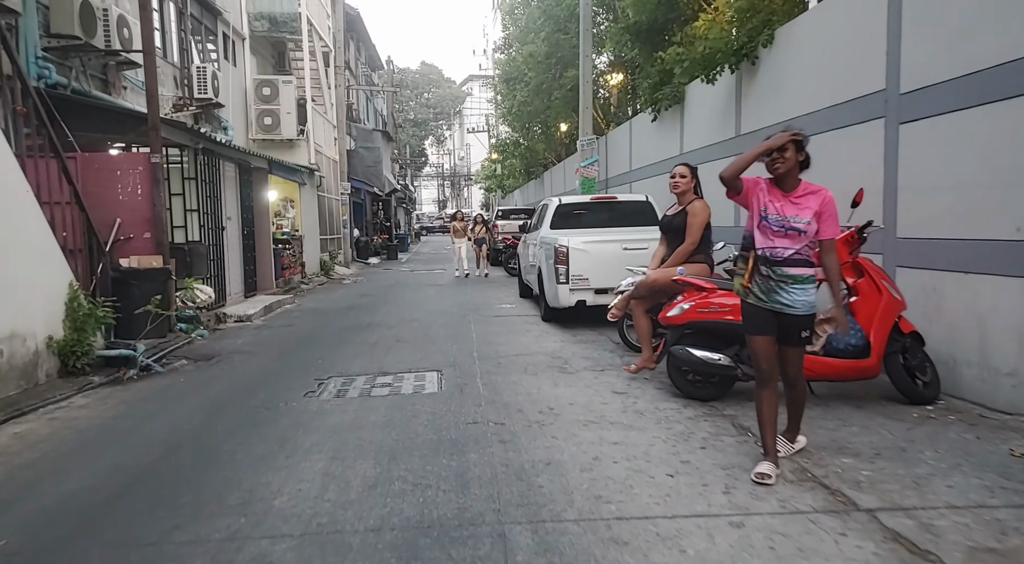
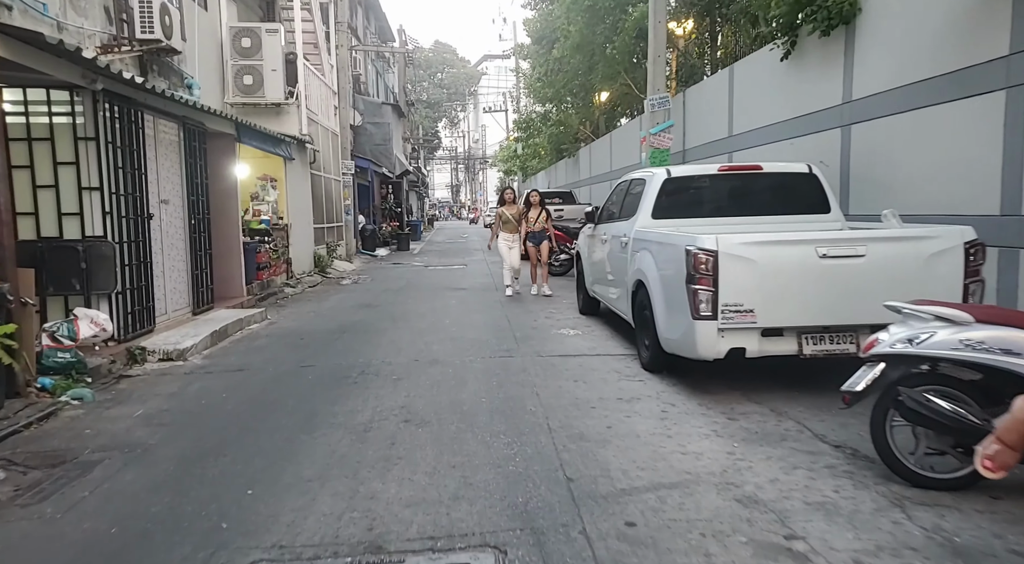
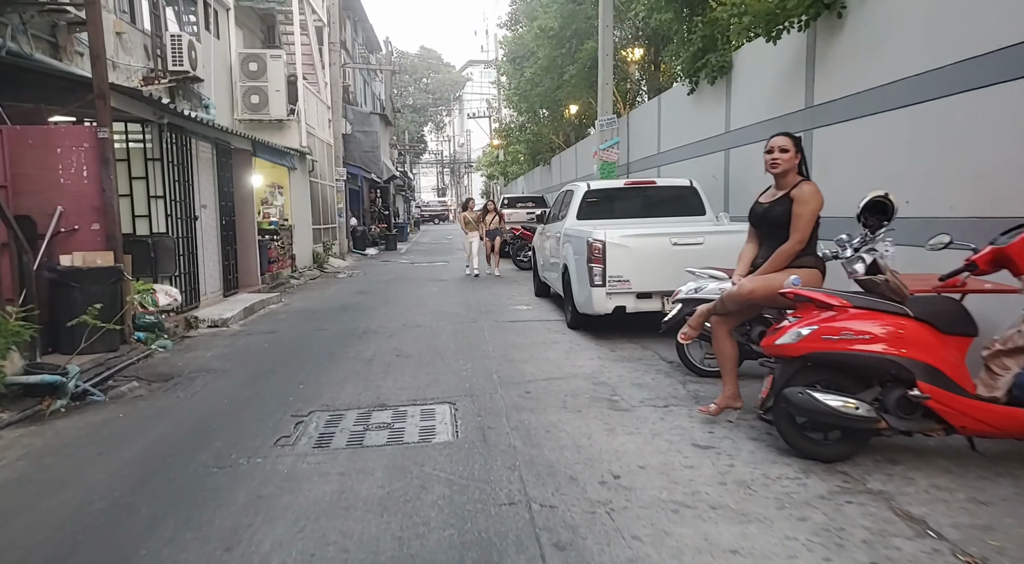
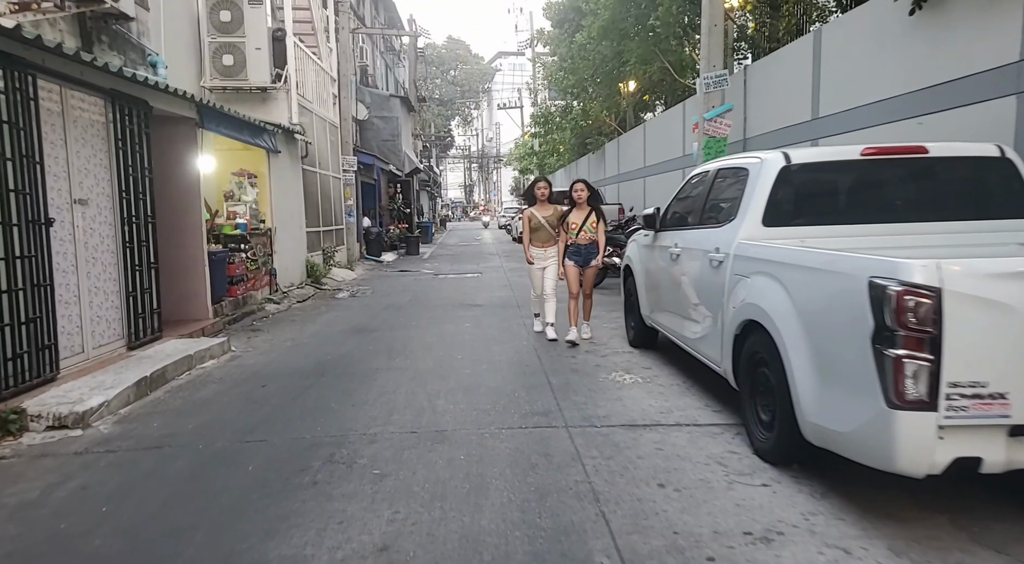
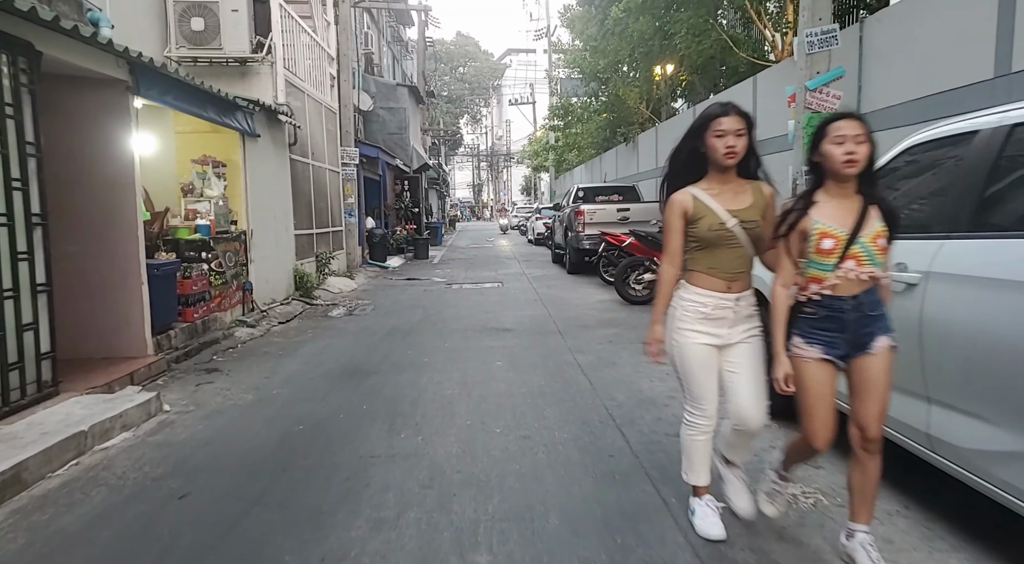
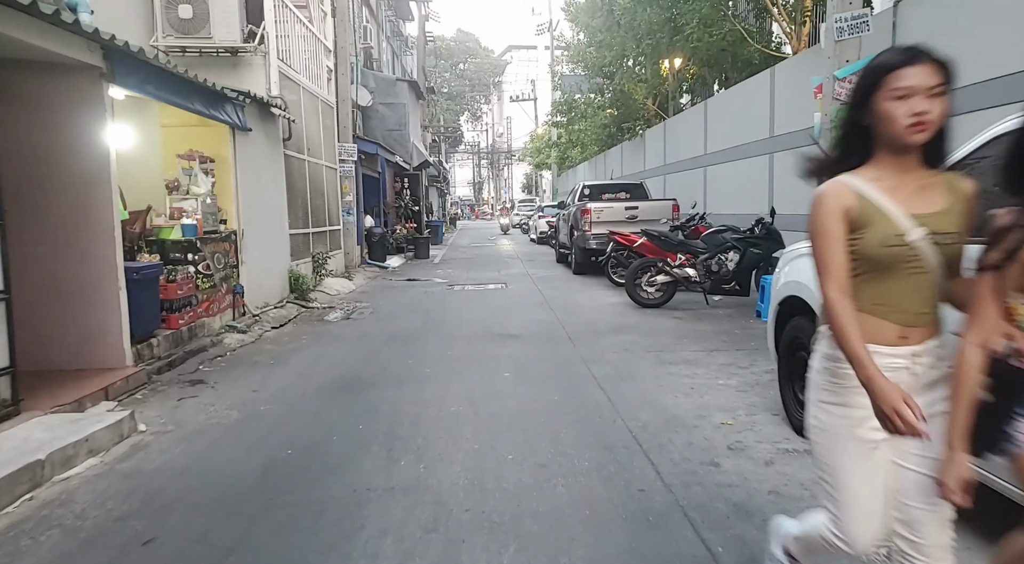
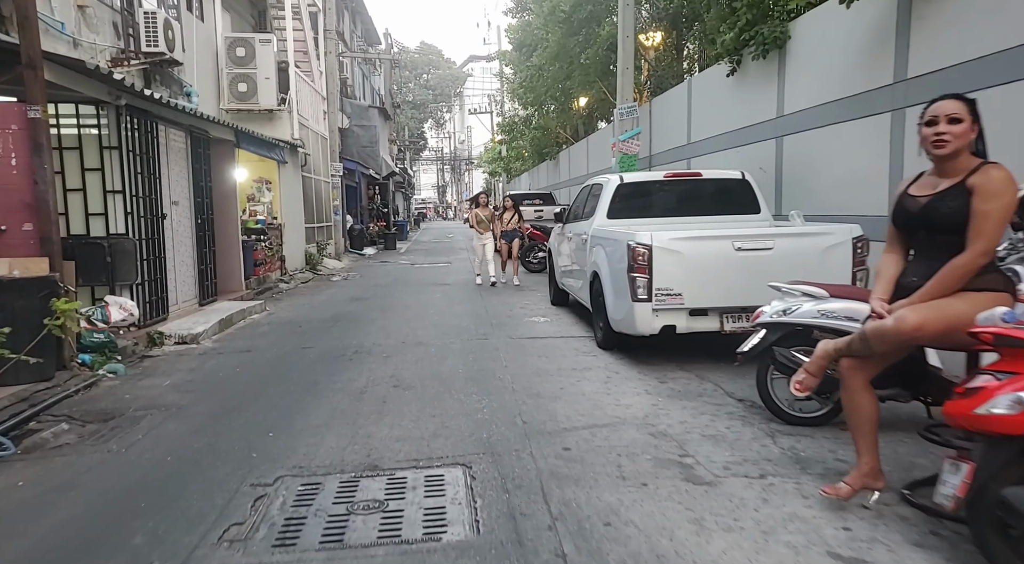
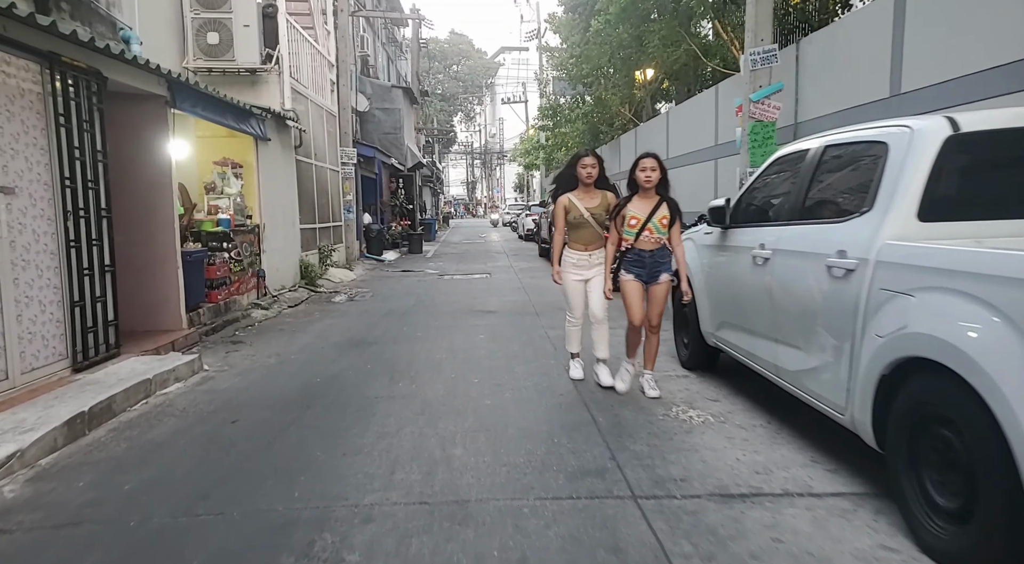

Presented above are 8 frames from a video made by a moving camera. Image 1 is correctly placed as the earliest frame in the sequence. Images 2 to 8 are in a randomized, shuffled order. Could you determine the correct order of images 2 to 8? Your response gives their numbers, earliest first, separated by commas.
3, 7, 2, 4, 8, 5, 6
